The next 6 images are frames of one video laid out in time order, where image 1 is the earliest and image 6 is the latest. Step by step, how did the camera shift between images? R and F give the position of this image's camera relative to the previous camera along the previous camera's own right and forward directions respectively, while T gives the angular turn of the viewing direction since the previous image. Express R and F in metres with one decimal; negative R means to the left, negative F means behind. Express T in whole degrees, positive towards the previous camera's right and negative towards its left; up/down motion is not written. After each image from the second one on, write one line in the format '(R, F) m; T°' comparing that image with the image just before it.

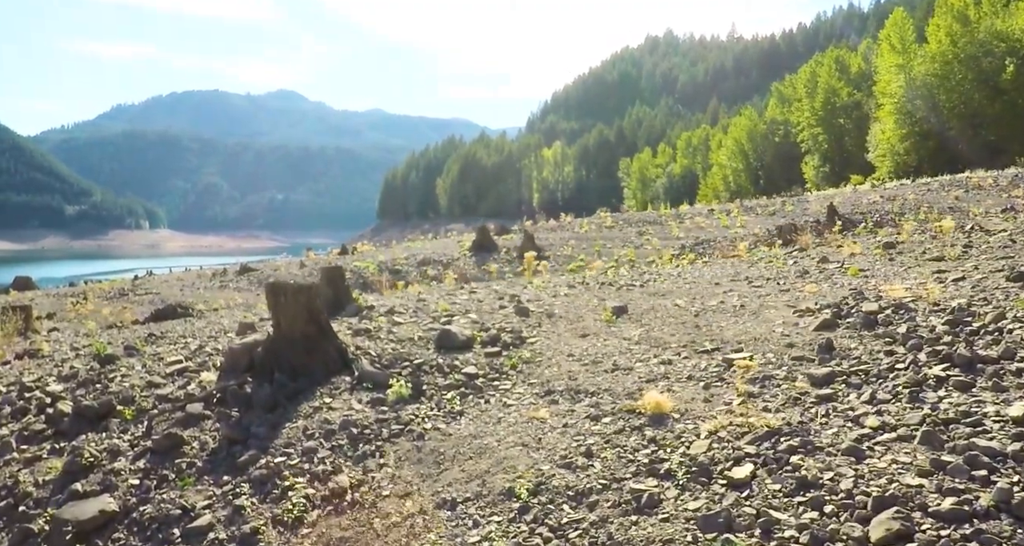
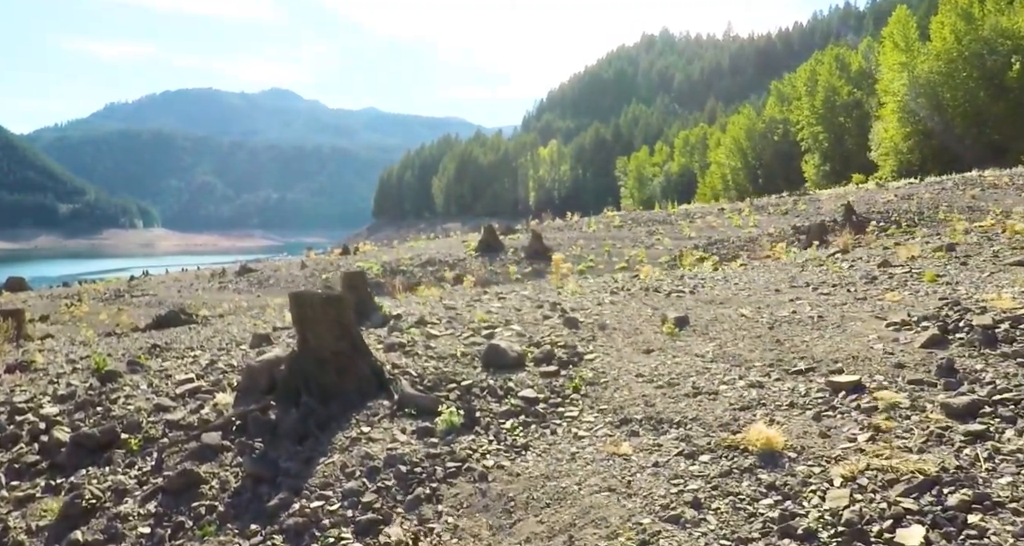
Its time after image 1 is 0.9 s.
(-0.5, +0.8) m; 0°
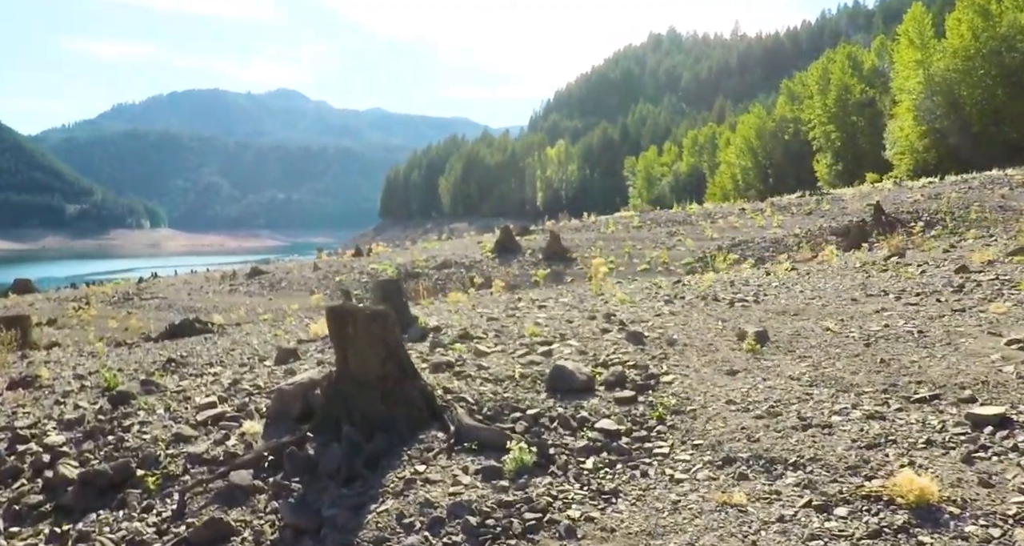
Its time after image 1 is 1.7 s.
(-0.4, +0.8) m; 0°
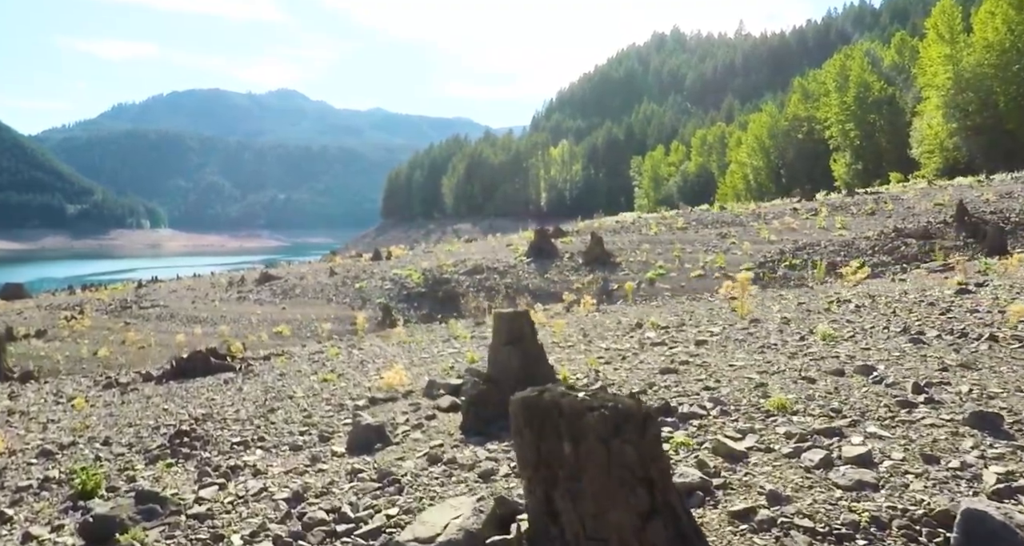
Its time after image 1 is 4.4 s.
(-1.3, +2.8) m; 0°
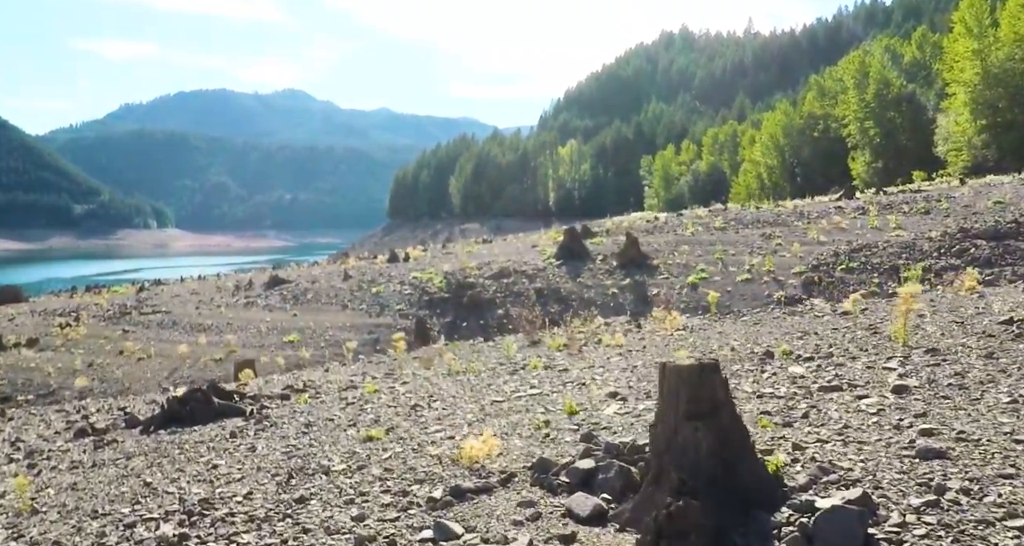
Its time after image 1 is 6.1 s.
(-0.7, +2.0) m; 0°
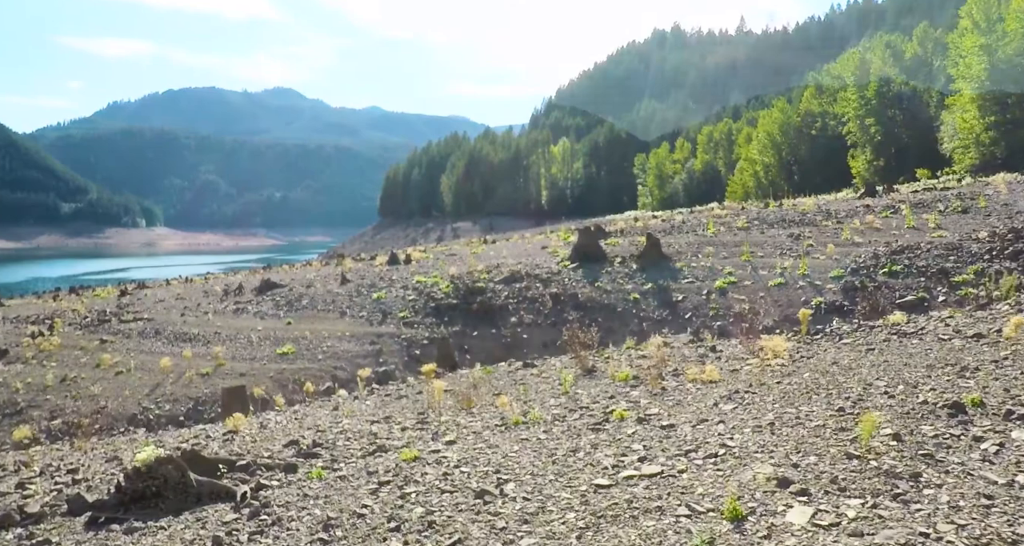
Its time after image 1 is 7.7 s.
(-0.6, +1.9) m; +1°
